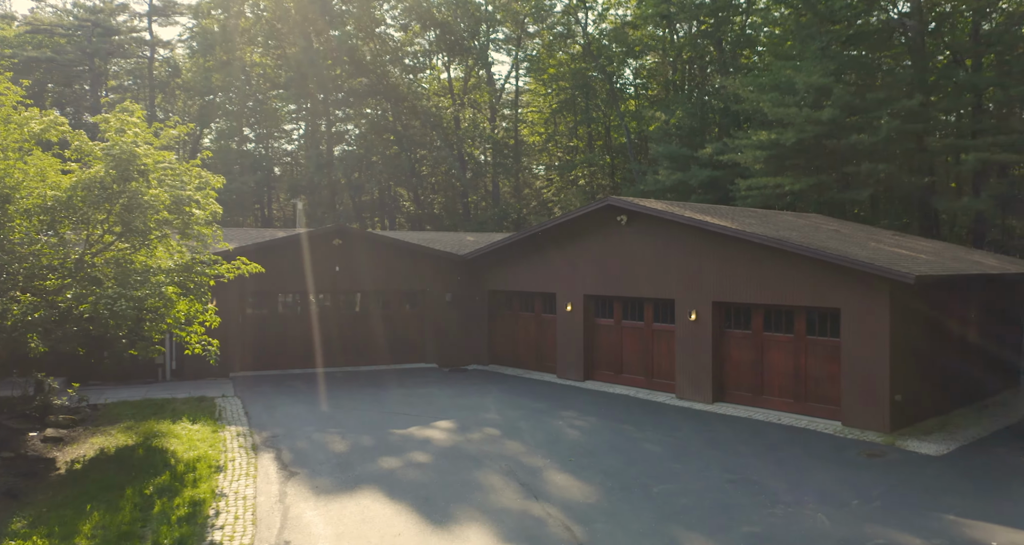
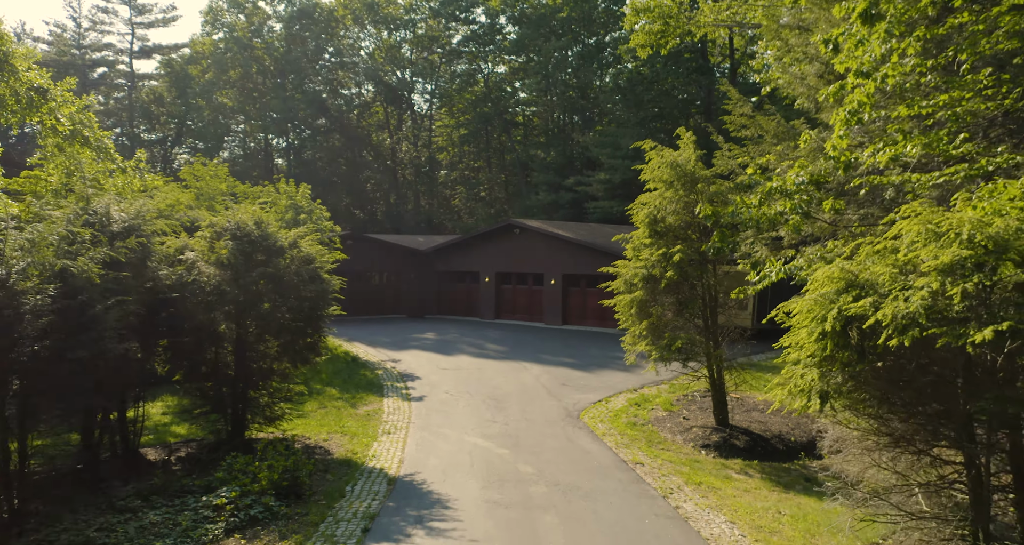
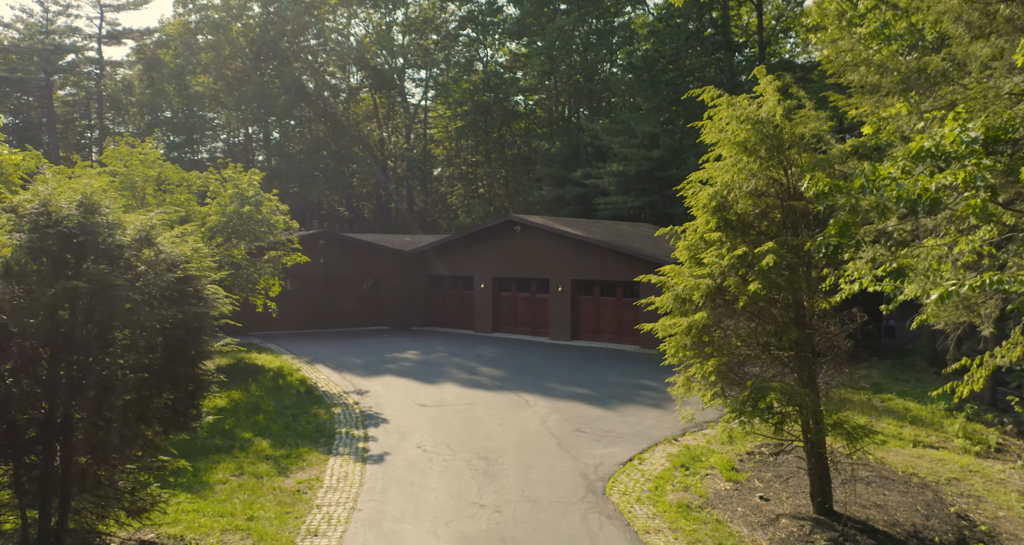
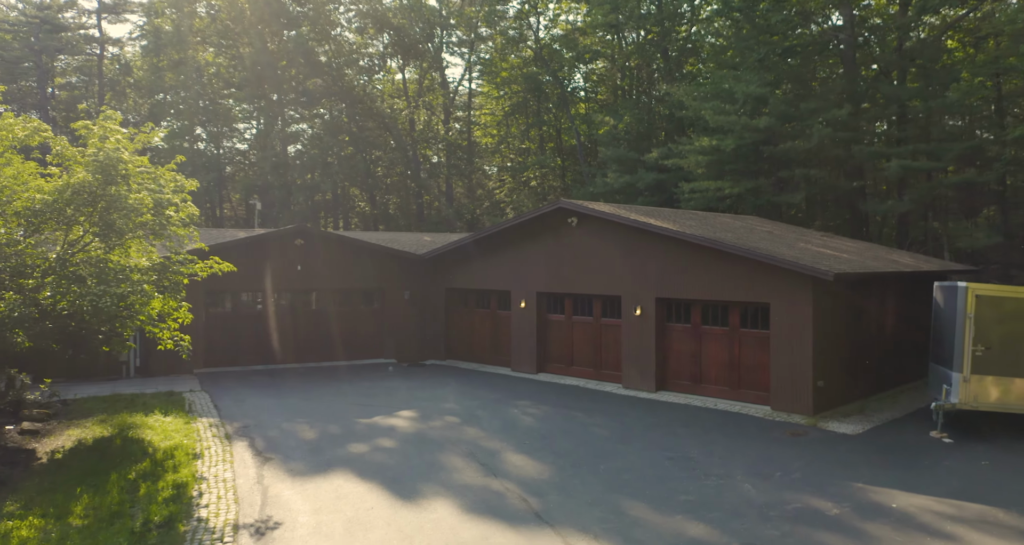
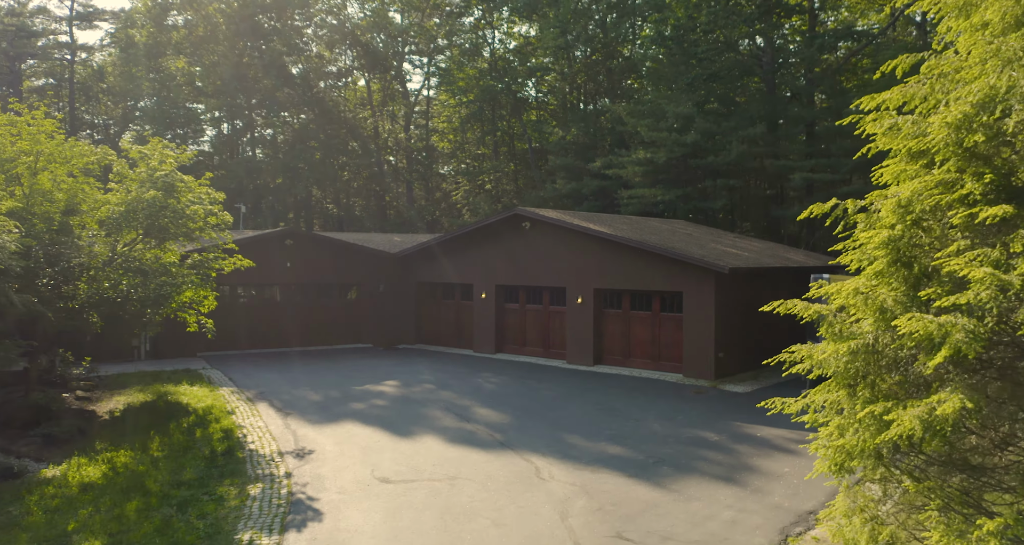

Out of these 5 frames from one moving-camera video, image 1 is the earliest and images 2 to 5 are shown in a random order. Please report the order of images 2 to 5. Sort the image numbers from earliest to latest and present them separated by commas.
4, 5, 3, 2
